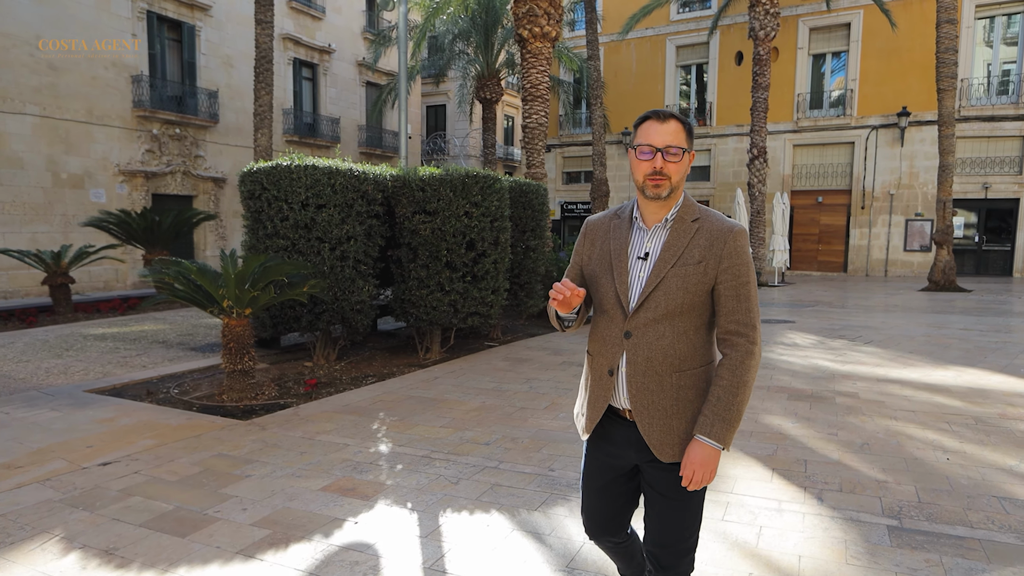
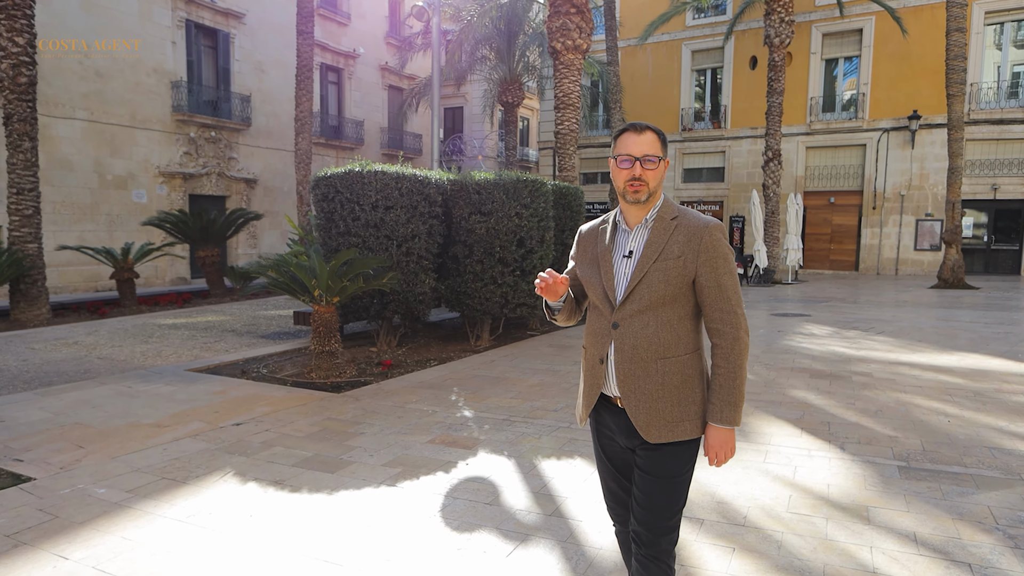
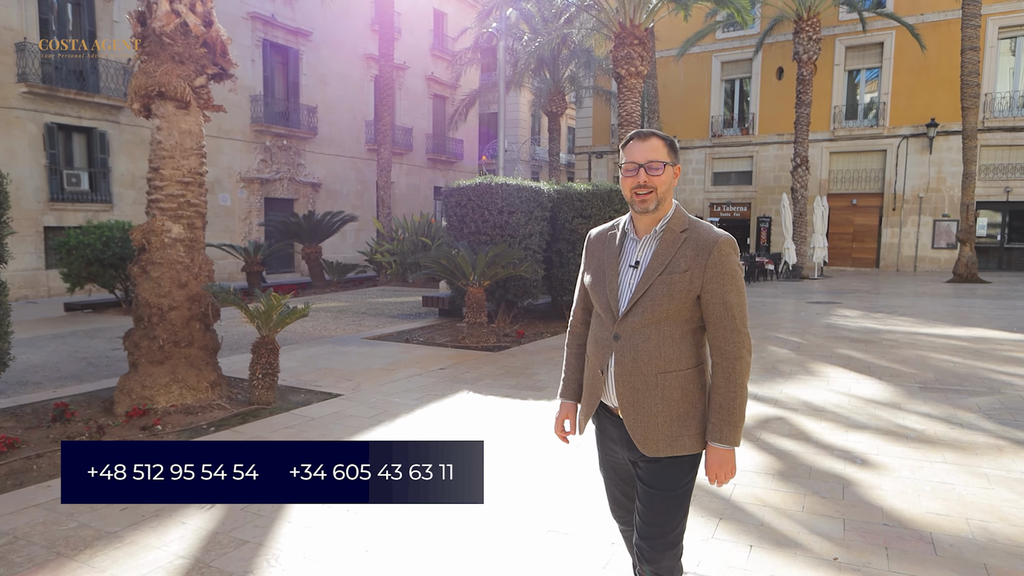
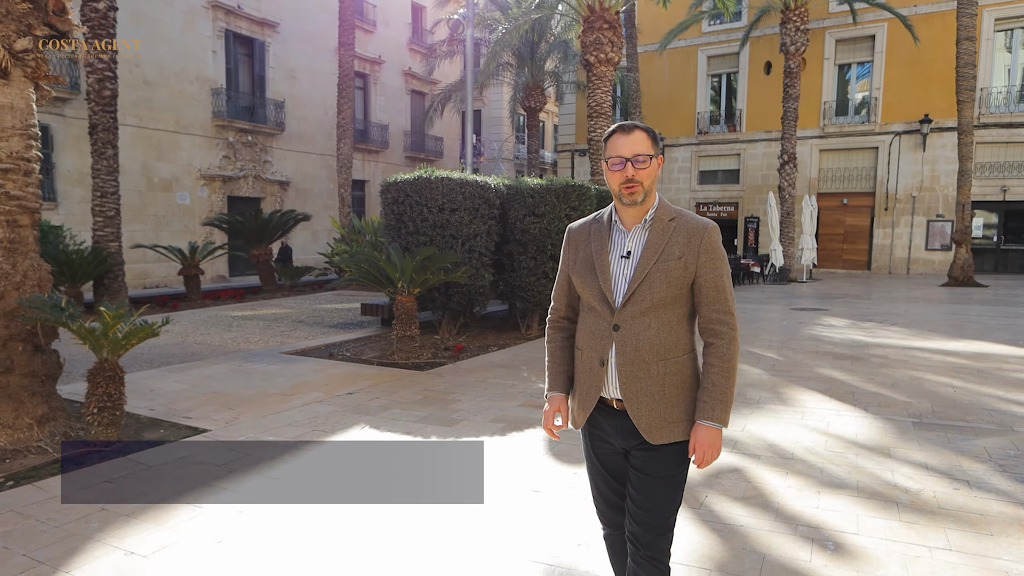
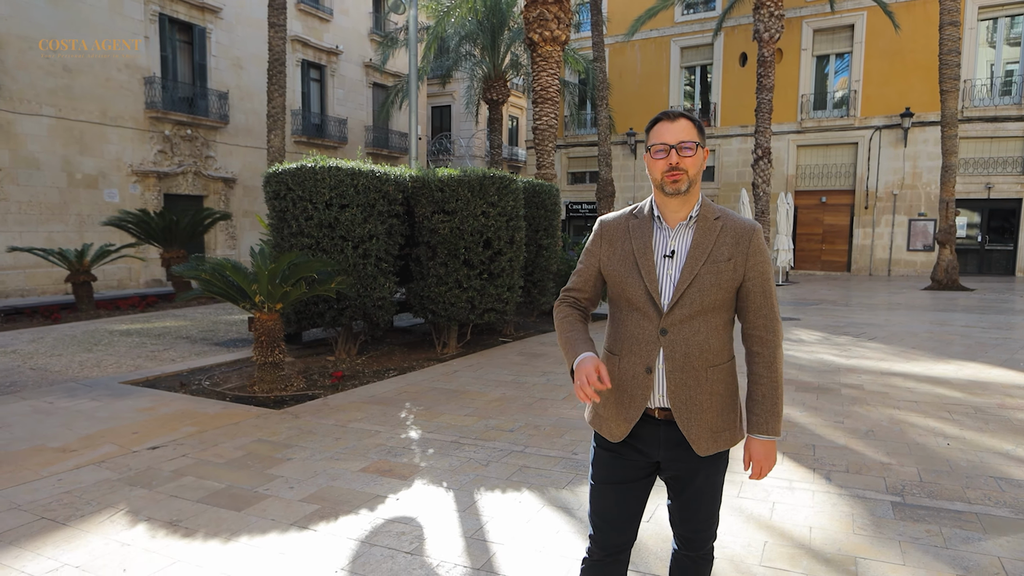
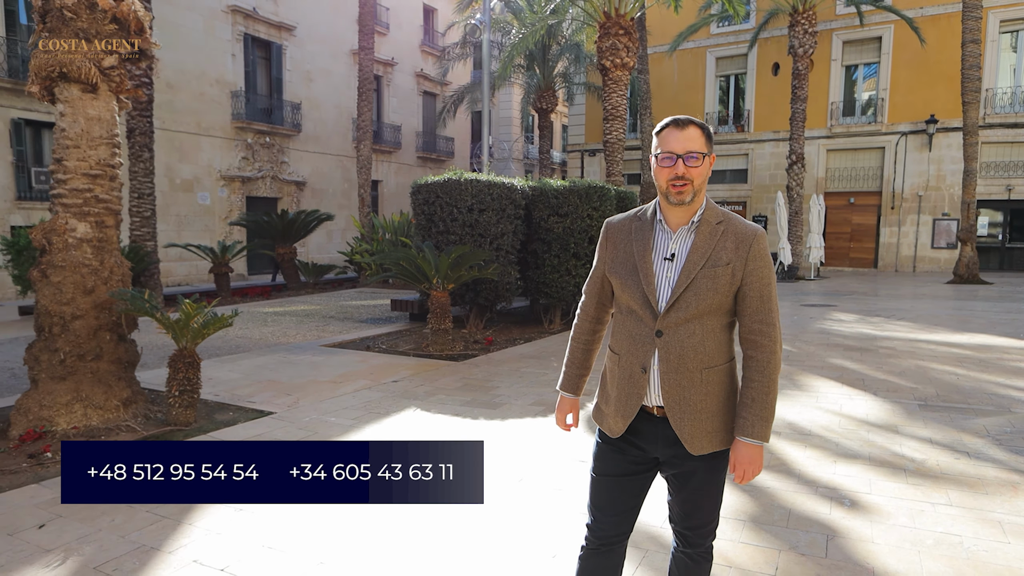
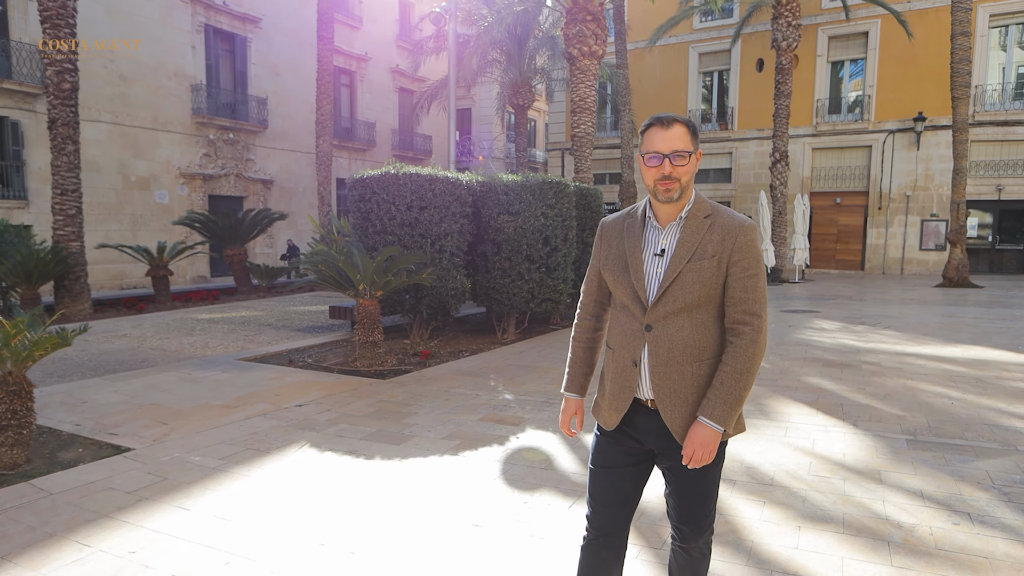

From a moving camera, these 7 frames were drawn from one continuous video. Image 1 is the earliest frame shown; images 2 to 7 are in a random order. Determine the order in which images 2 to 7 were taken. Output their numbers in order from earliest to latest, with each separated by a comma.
5, 2, 7, 4, 6, 3
